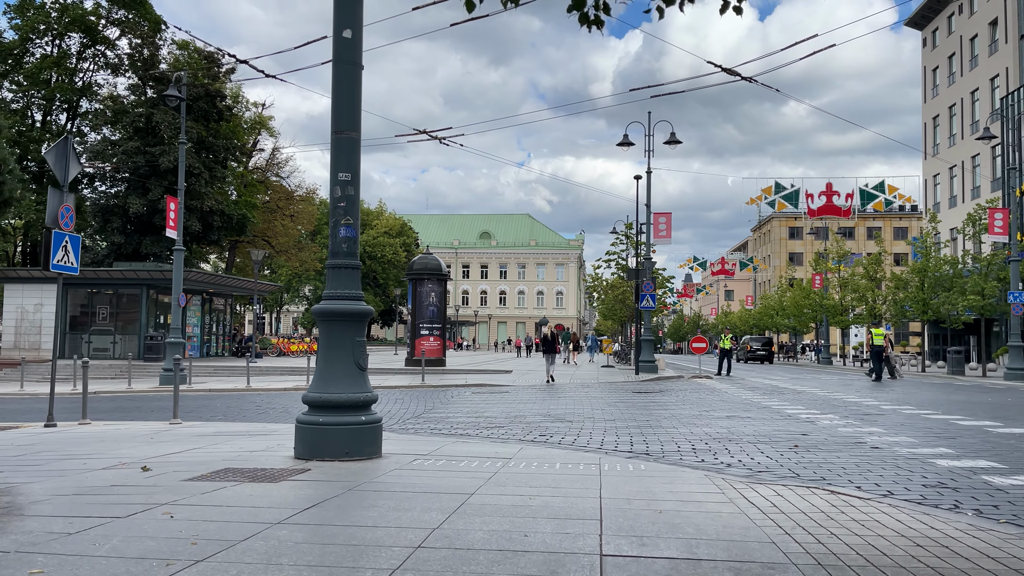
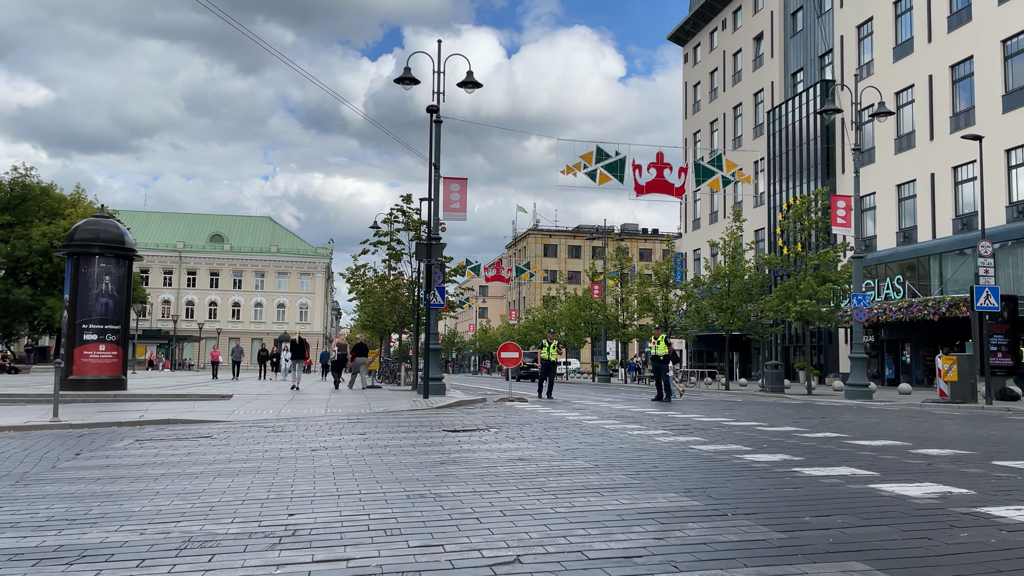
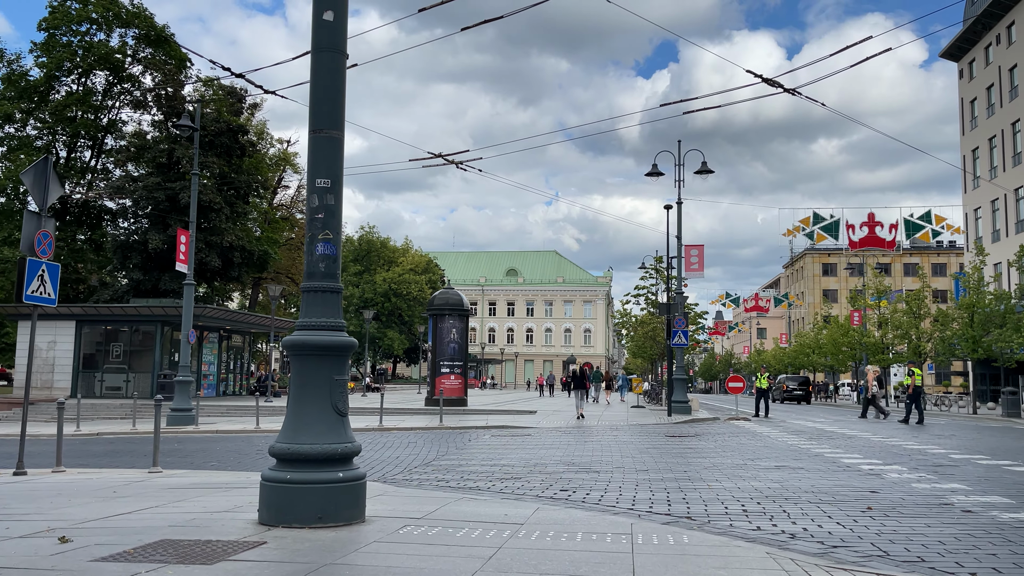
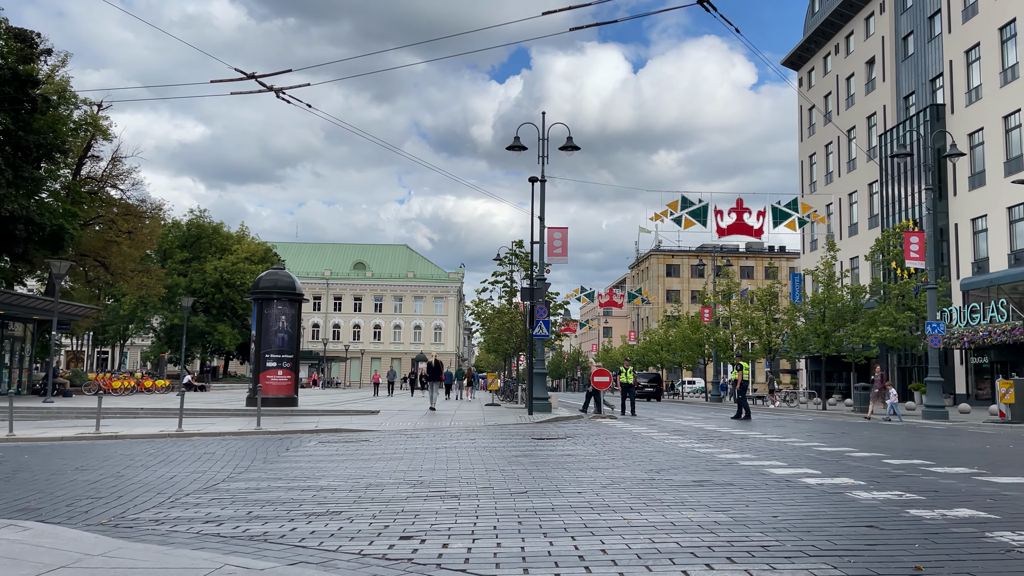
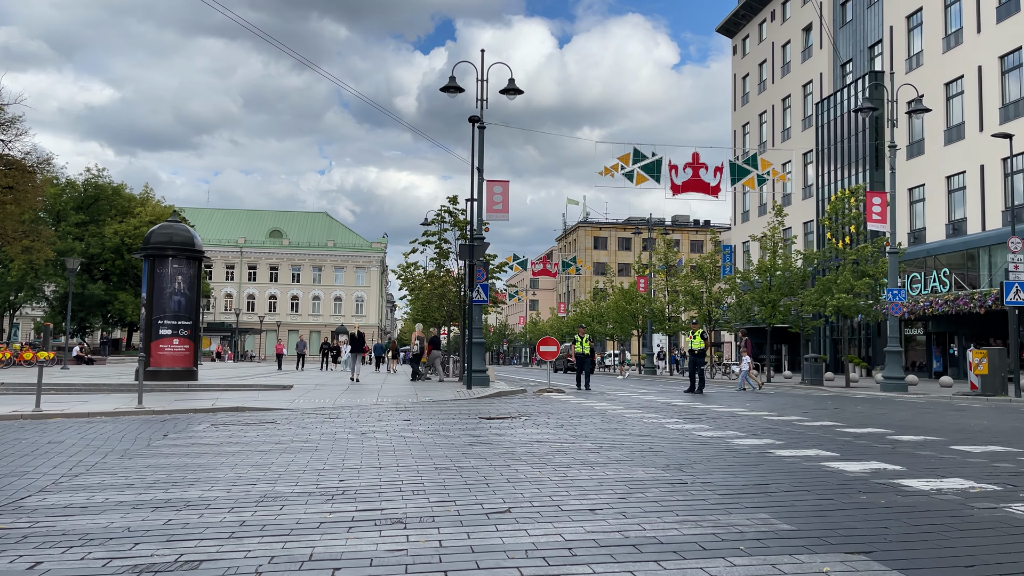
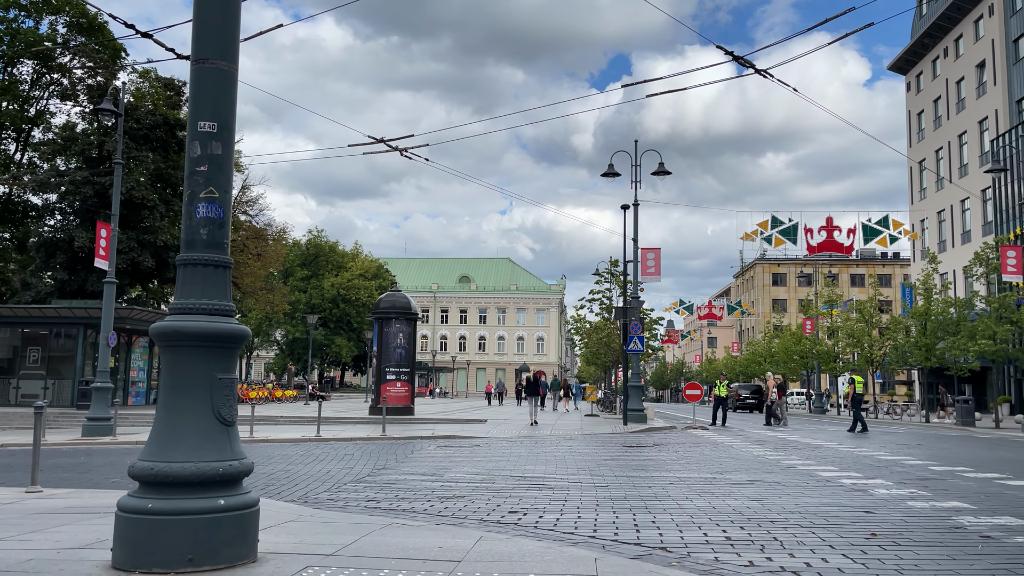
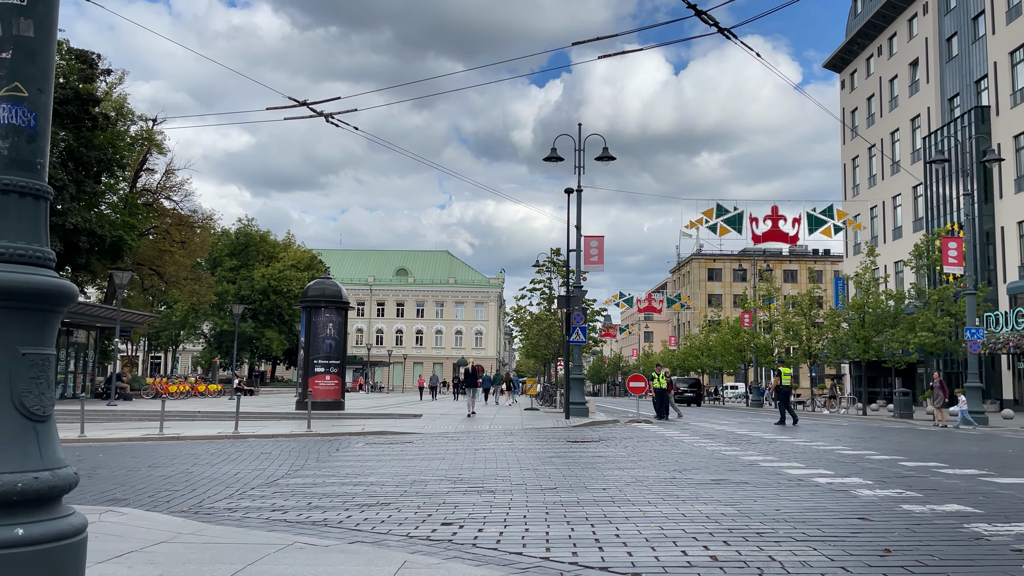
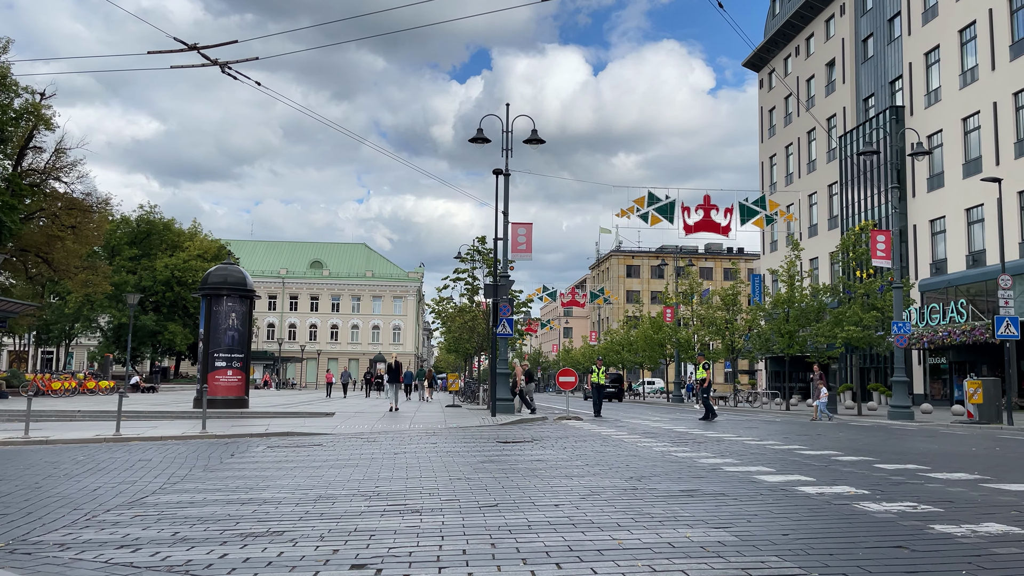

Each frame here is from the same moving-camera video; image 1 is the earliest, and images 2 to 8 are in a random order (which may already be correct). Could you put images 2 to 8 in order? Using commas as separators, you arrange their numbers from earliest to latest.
3, 6, 7, 4, 8, 5, 2
